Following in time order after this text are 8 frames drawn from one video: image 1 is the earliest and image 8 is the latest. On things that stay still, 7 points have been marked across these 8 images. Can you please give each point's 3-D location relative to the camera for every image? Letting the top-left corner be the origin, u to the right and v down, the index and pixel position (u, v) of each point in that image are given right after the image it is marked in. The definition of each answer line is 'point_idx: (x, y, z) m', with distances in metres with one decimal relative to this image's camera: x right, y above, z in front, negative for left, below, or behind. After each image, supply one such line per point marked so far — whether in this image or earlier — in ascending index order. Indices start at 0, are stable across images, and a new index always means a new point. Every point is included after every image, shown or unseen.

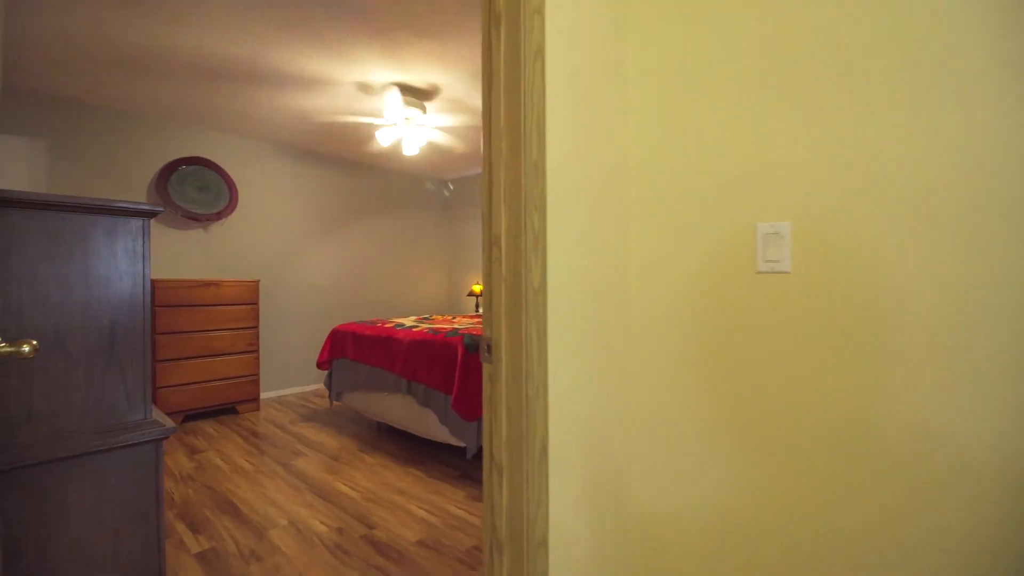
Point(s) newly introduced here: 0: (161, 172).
0: (-2.6, +0.9, +3.4) m
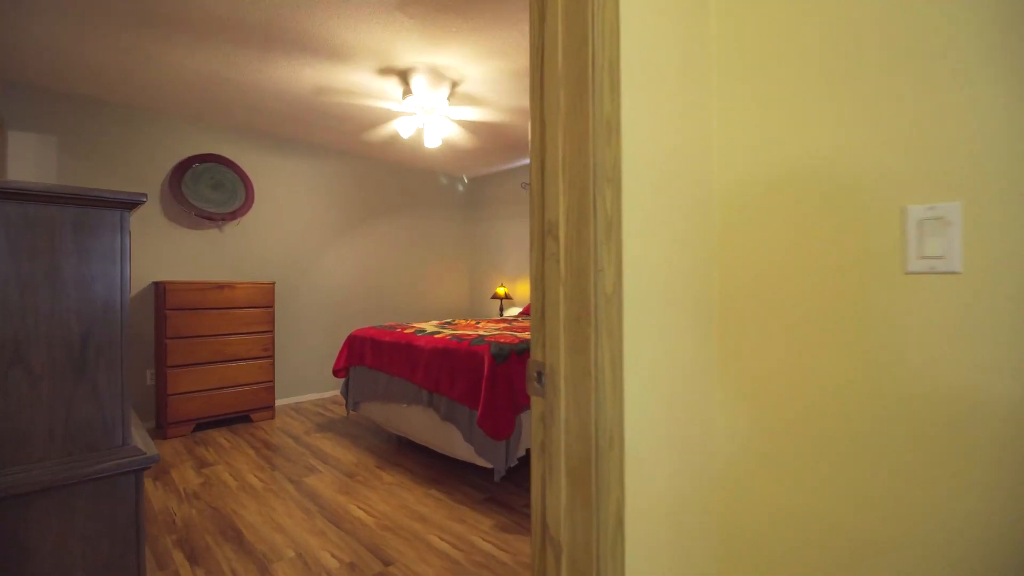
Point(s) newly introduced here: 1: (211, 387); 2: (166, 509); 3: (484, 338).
0: (-2.4, +0.8, +3.2) m
1: (-2.1, -0.7, +3.1) m
2: (-1.6, -1.0, +2.1) m
3: (-0.1, -0.3, +2.3) m
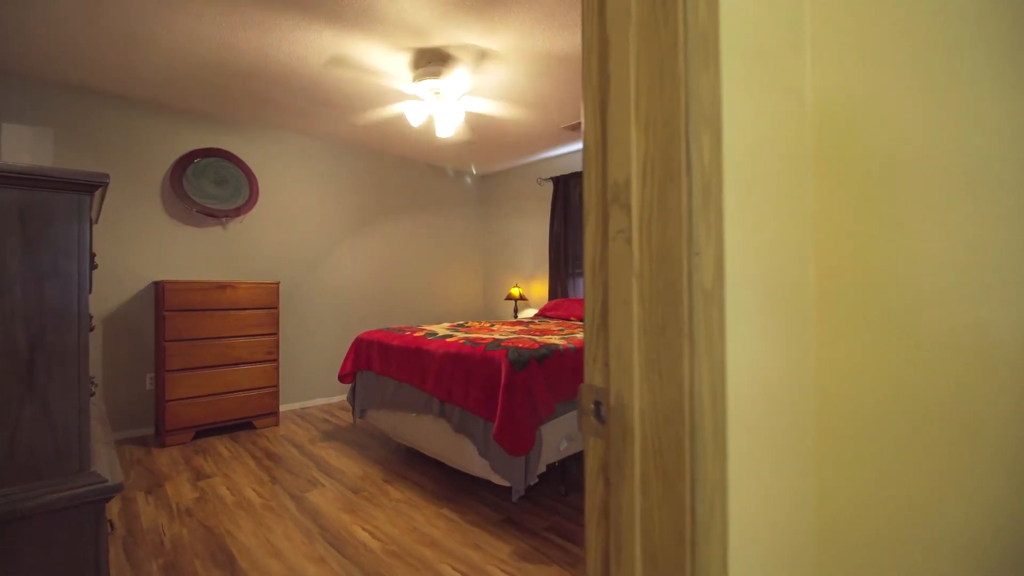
0: (-2.3, +0.8, +3.1) m
1: (-1.9, -0.7, +2.9) m
2: (-1.5, -1.0, +1.9) m
3: (-0.1, -0.3, +2.1) m
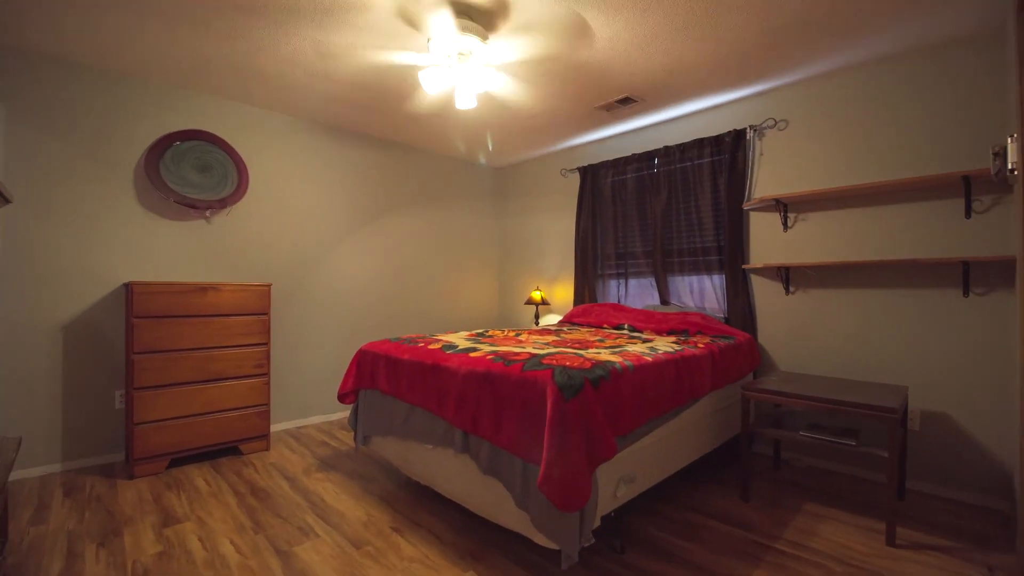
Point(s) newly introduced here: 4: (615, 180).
0: (-2.1, +0.8, +2.7) m
1: (-1.8, -0.7, +2.5) m
2: (-1.3, -1.0, +1.5) m
3: (+0.1, -0.3, +1.7) m
4: (+0.8, +0.9, +3.5) m
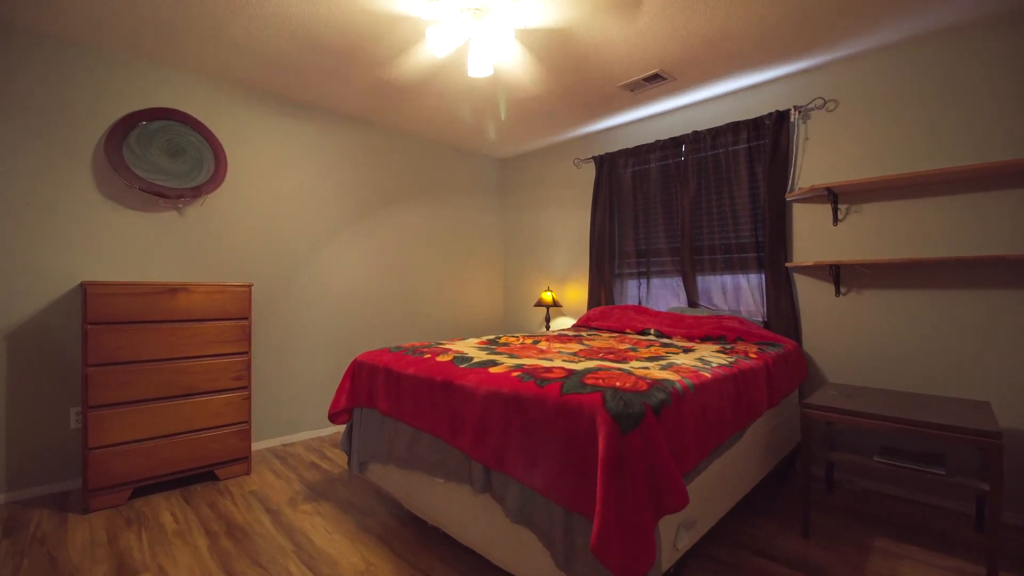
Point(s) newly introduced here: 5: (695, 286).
0: (-2.0, +0.8, +2.3) m
1: (-1.7, -0.7, +2.1) m
2: (-1.2, -1.0, +1.1) m
3: (+0.2, -0.3, +1.4) m
4: (+0.9, +0.9, +3.2) m
5: (+1.2, 0.0, +2.9) m
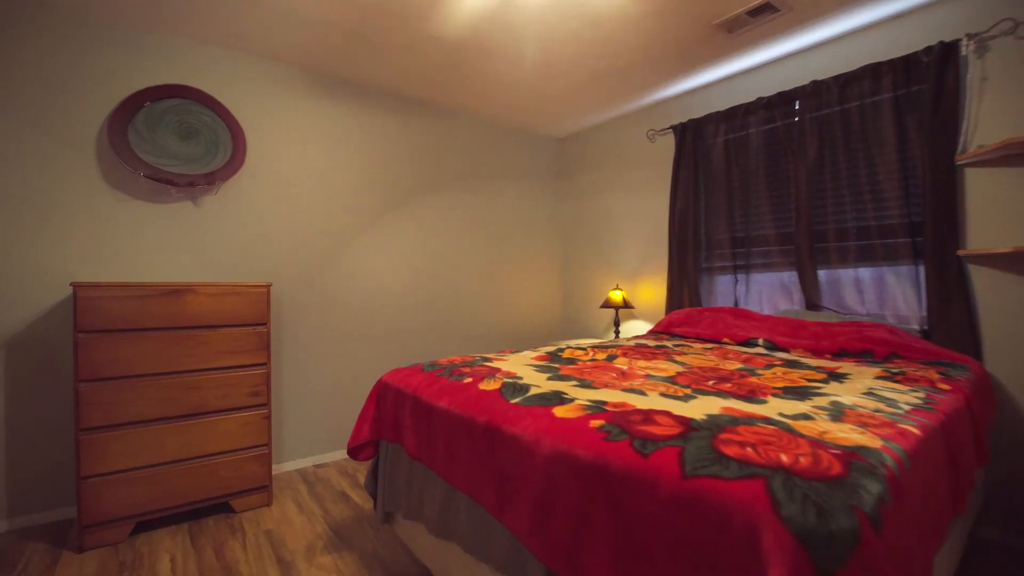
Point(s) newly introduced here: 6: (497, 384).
0: (-1.8, +0.8, +2.0) m
1: (-1.4, -0.7, +1.8) m
2: (-1.1, -1.0, +0.8) m
3: (+0.4, -0.3, +0.8) m
4: (+1.2, +0.9, +2.6) m
5: (+1.5, 0.0, +2.3) m
6: (0.0, -0.3, +1.3) m
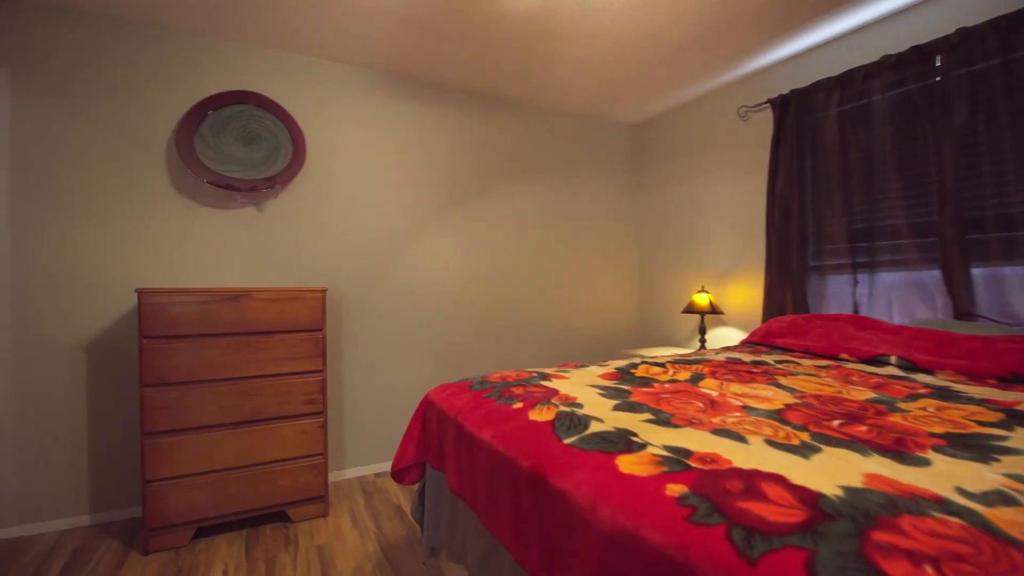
0: (-1.5, +0.8, +2.1) m
1: (-1.2, -0.7, +1.8) m
2: (-1.0, -1.1, +0.7) m
3: (+0.4, -0.3, +0.5) m
4: (+1.6, +0.9, +2.1) m
5: (+1.8, 0.0, +1.8) m
6: (+0.1, -0.3, +1.1) m
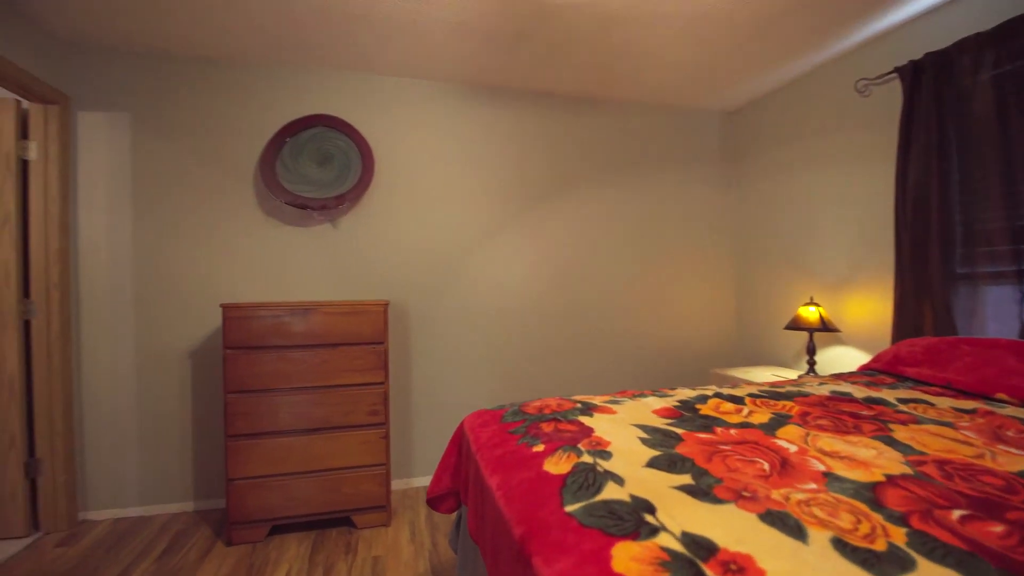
0: (-1.2, +0.7, +2.3) m
1: (-1.0, -0.8, +2.0) m
2: (-1.1, -1.1, +0.9) m
3: (+0.3, -0.4, +0.3) m
4: (+1.8, +0.8, +1.6) m
5: (+1.9, 0.0, +1.2) m
6: (+0.1, -0.4, +0.9) m
